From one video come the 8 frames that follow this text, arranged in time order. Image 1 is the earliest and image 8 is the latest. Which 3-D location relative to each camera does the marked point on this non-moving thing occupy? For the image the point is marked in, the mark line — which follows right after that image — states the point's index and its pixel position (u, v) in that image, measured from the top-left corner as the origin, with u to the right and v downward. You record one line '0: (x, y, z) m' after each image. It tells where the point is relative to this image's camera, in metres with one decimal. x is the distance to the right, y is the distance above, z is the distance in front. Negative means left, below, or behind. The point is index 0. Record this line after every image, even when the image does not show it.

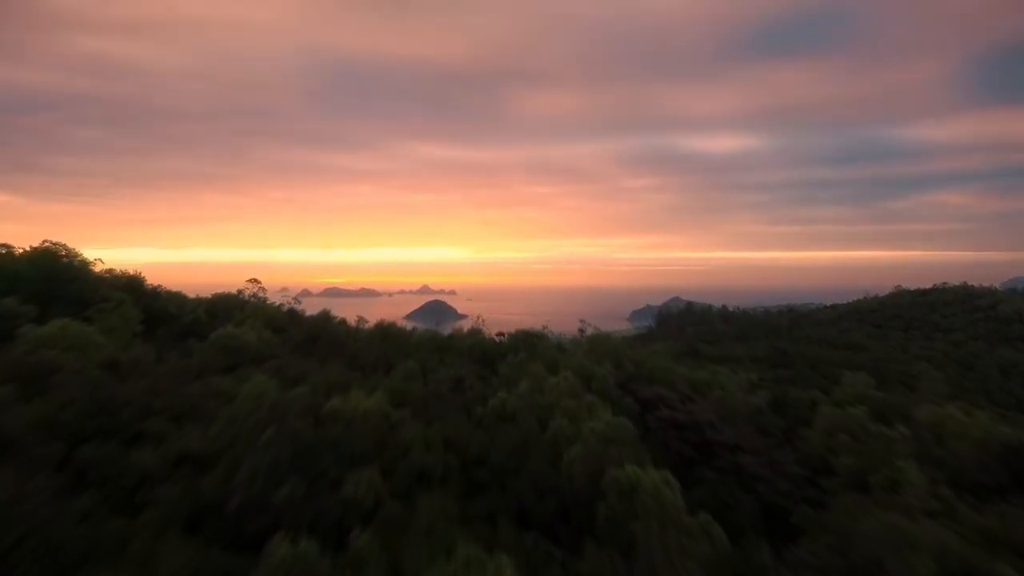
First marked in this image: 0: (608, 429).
0: (+0.6, -0.9, +4.8) m
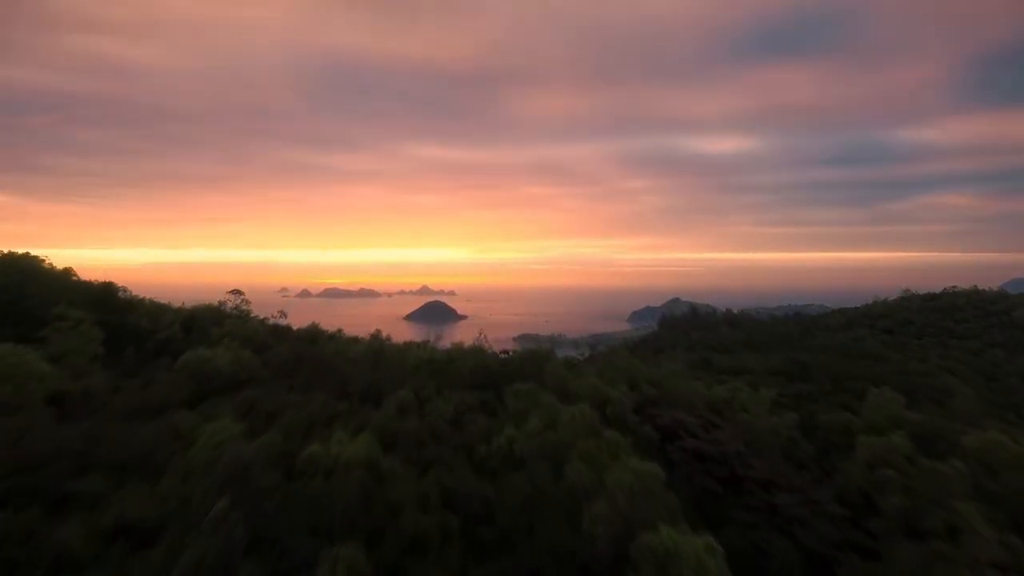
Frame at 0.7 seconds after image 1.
0: (+0.7, -1.1, +4.1) m
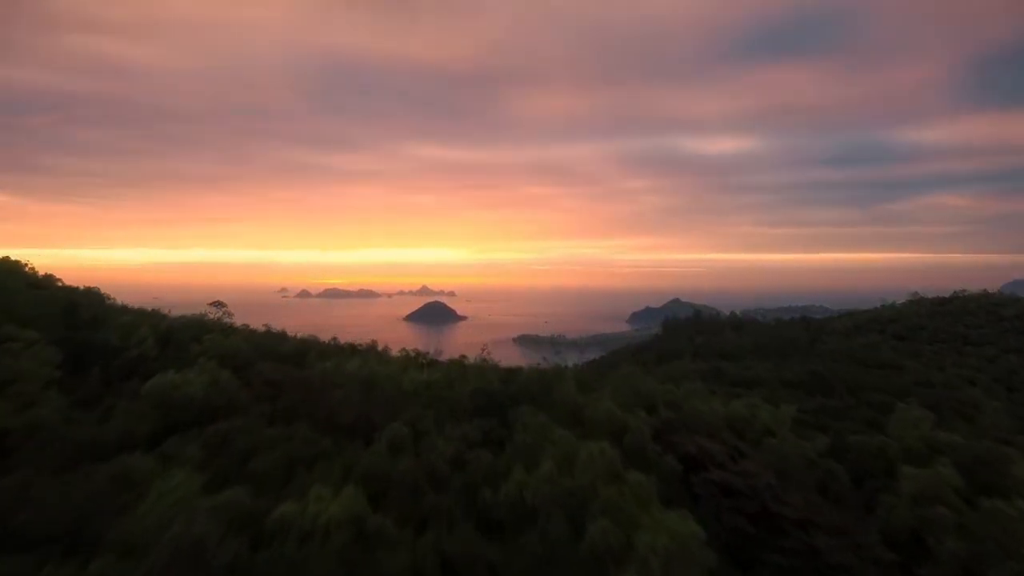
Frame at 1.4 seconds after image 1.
0: (+0.8, -1.2, +3.4) m
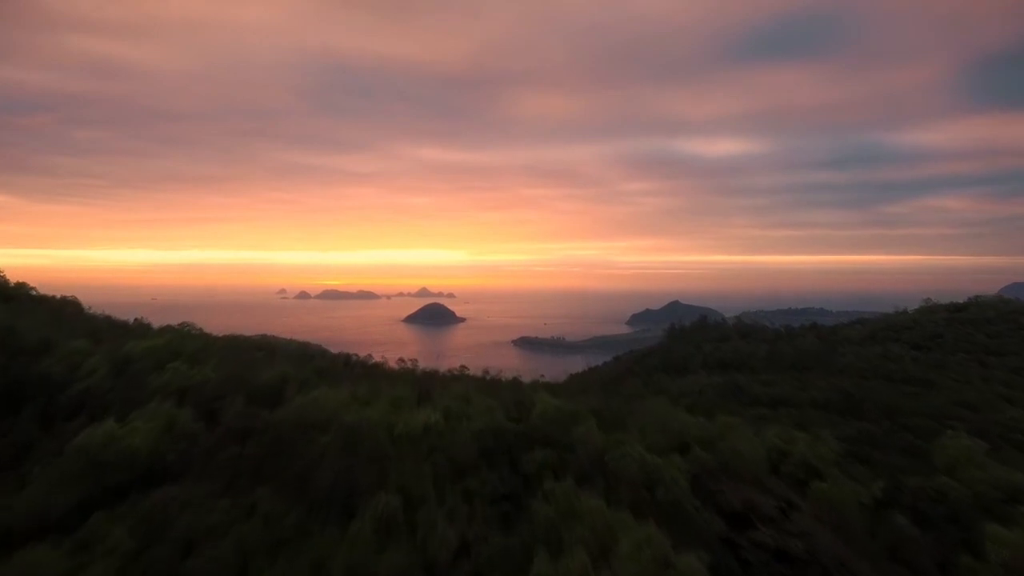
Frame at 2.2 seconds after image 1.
0: (+0.9, -1.4, +2.5) m
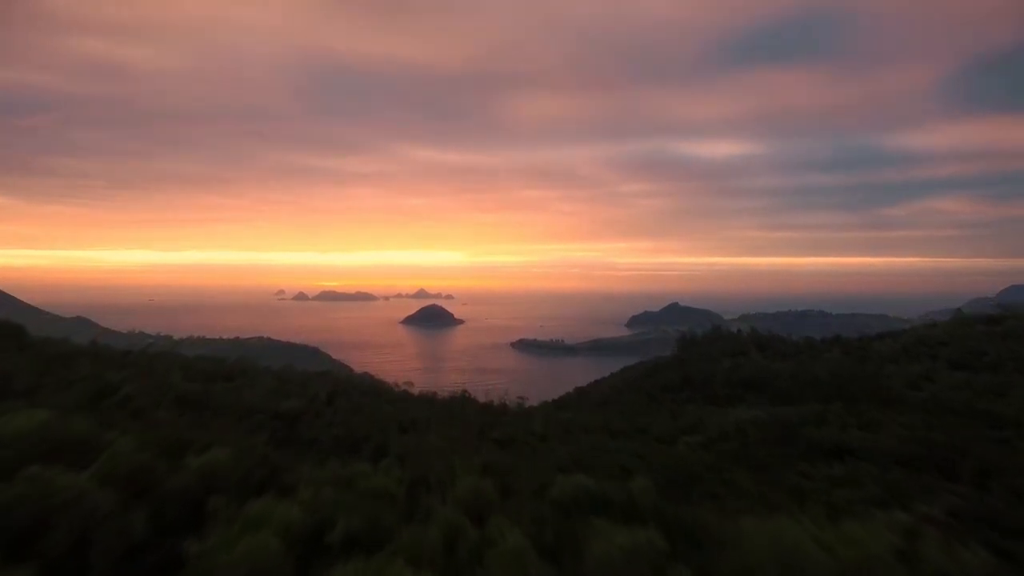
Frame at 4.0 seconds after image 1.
0: (+1.1, -1.7, +0.5) m
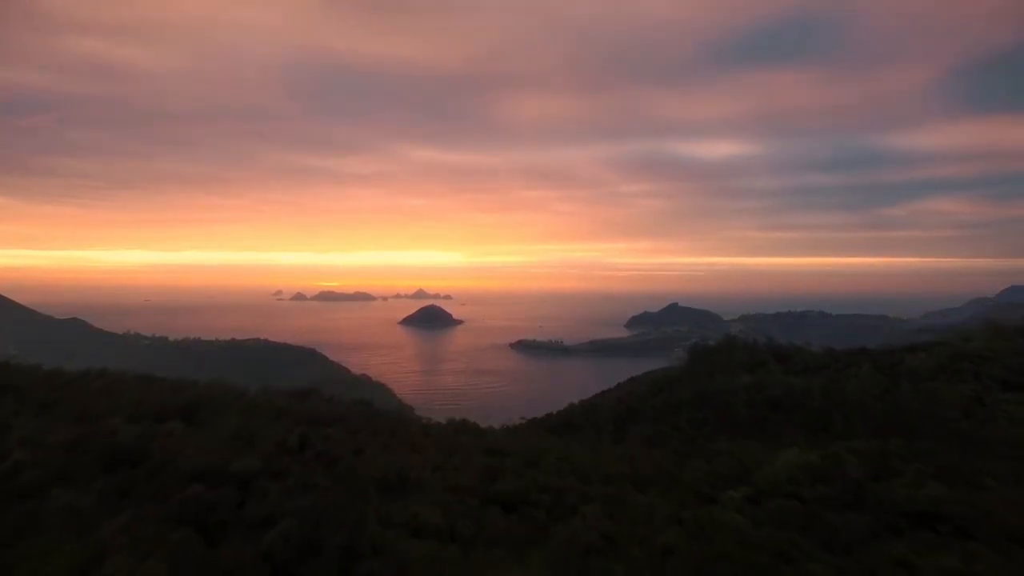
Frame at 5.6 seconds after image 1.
0: (+1.2, -2.1, -1.5) m
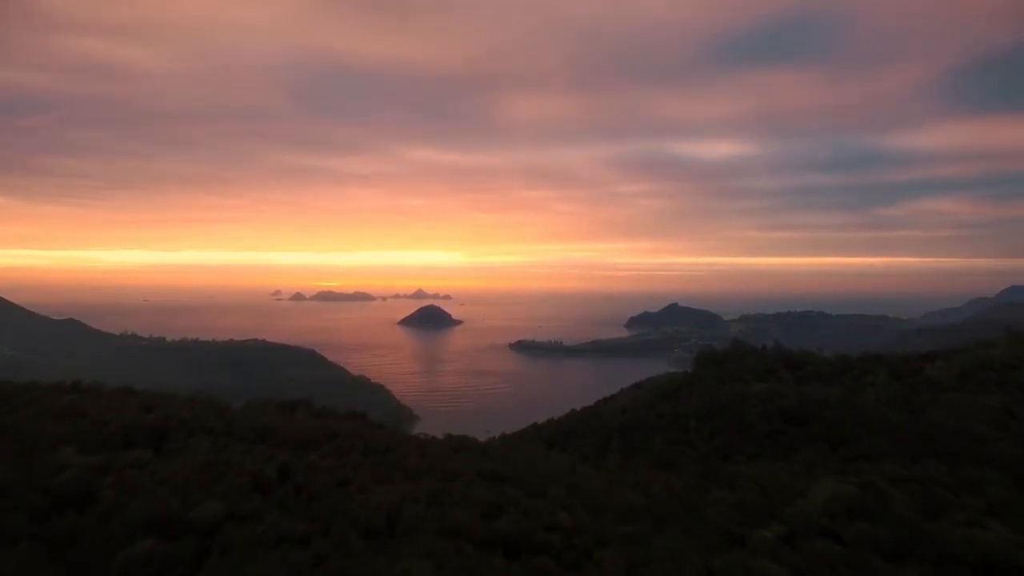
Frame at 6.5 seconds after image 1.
0: (+1.2, -2.2, -2.6) m
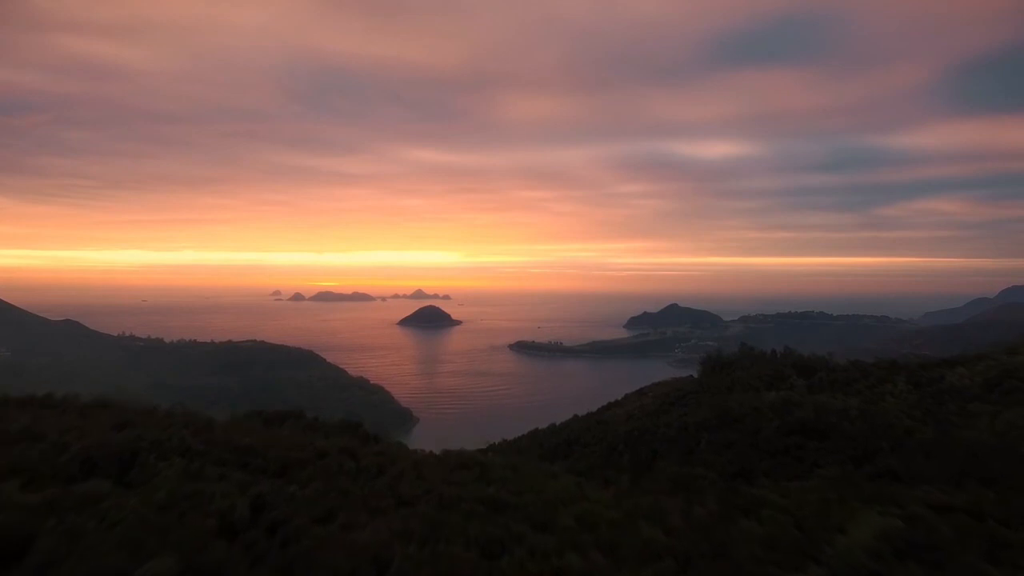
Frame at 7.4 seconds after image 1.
0: (+1.3, -2.4, -3.6) m
